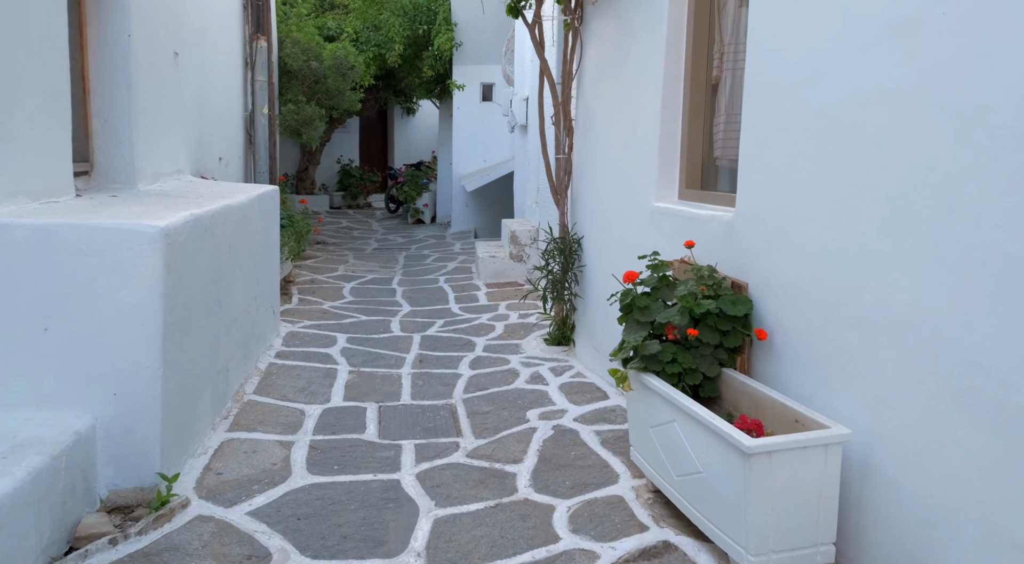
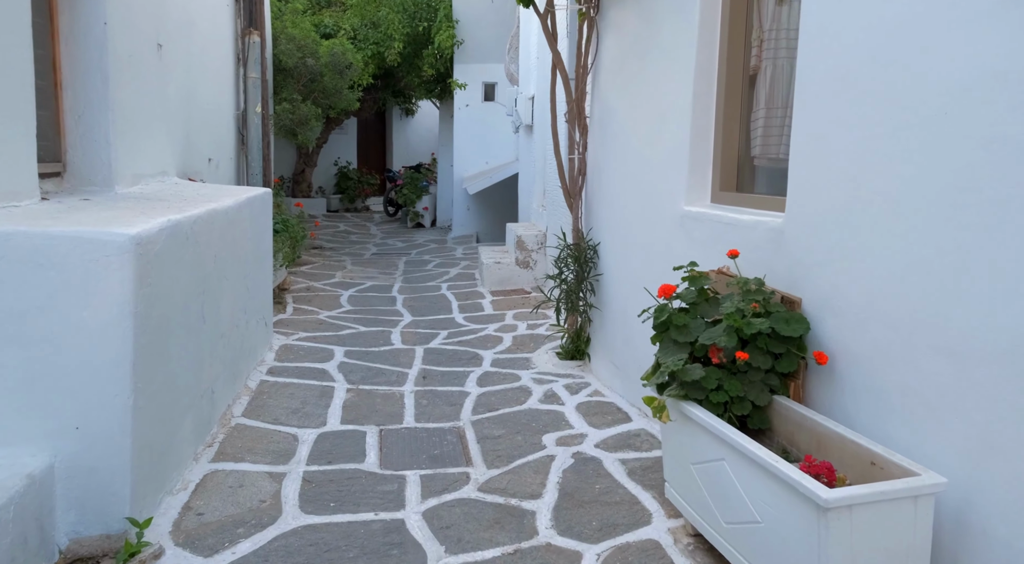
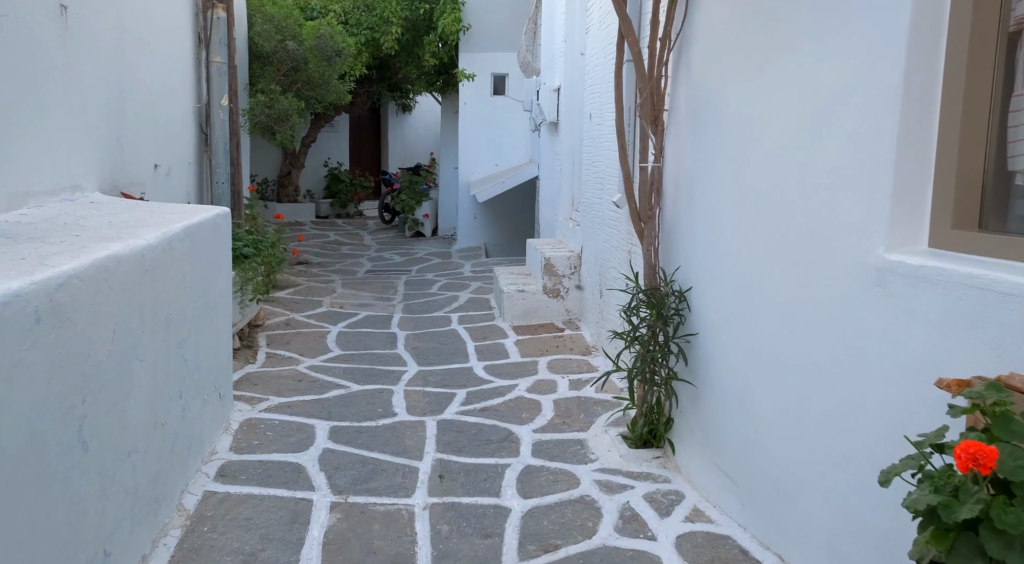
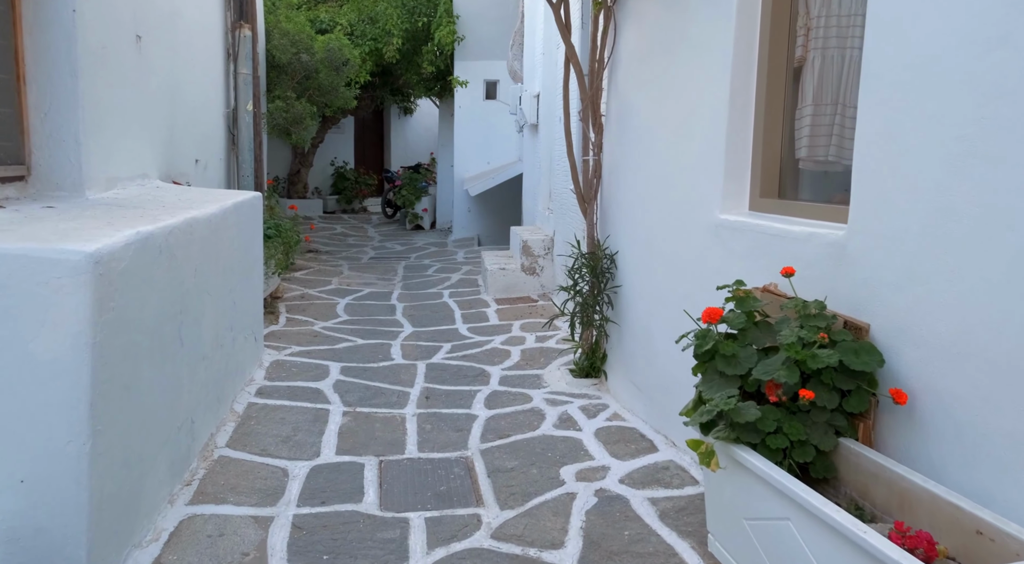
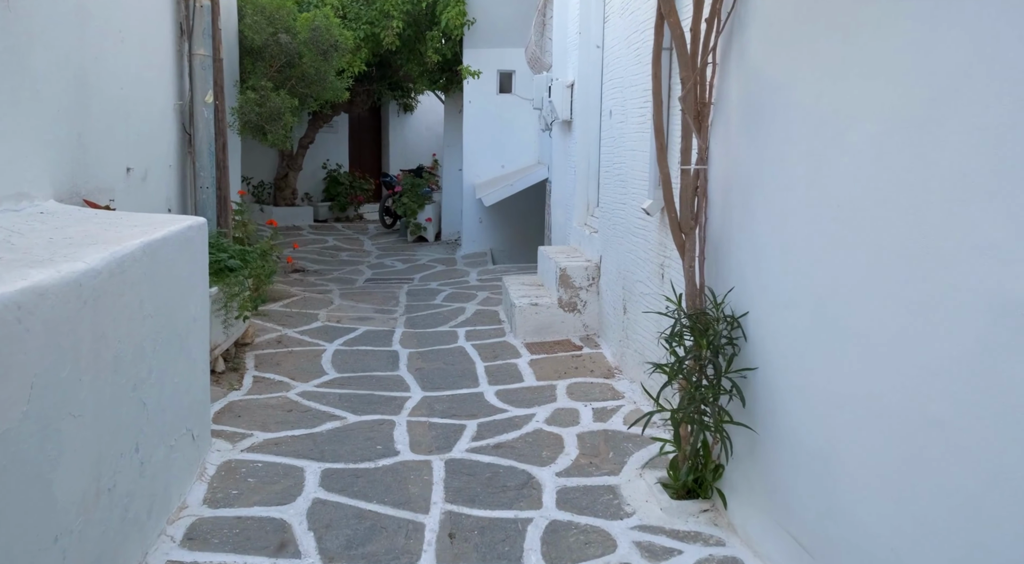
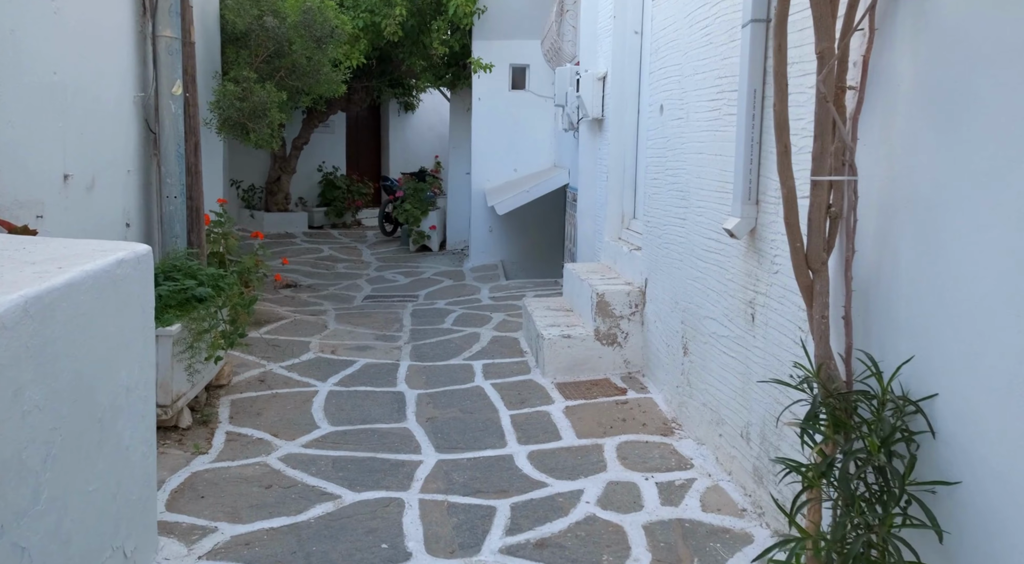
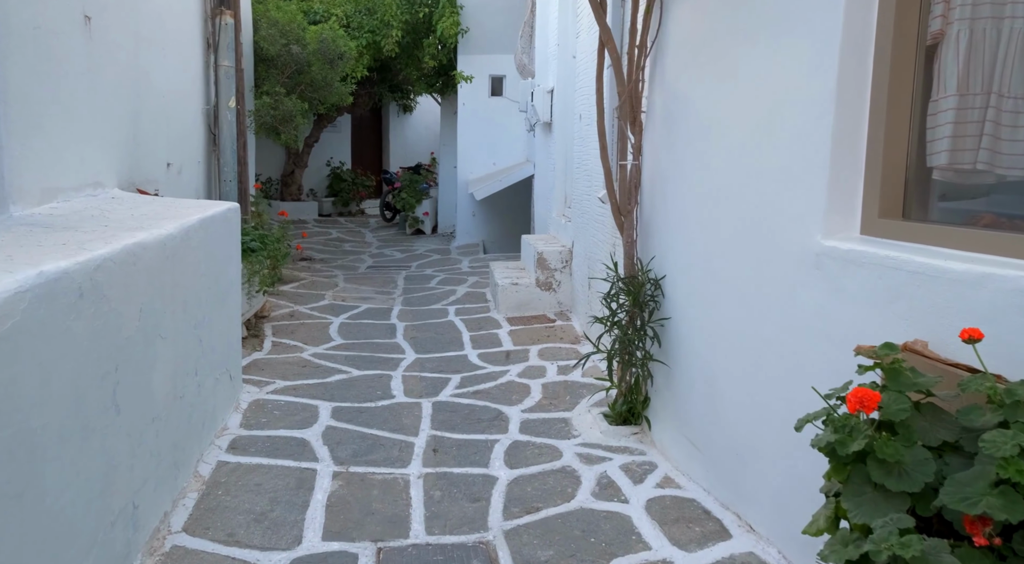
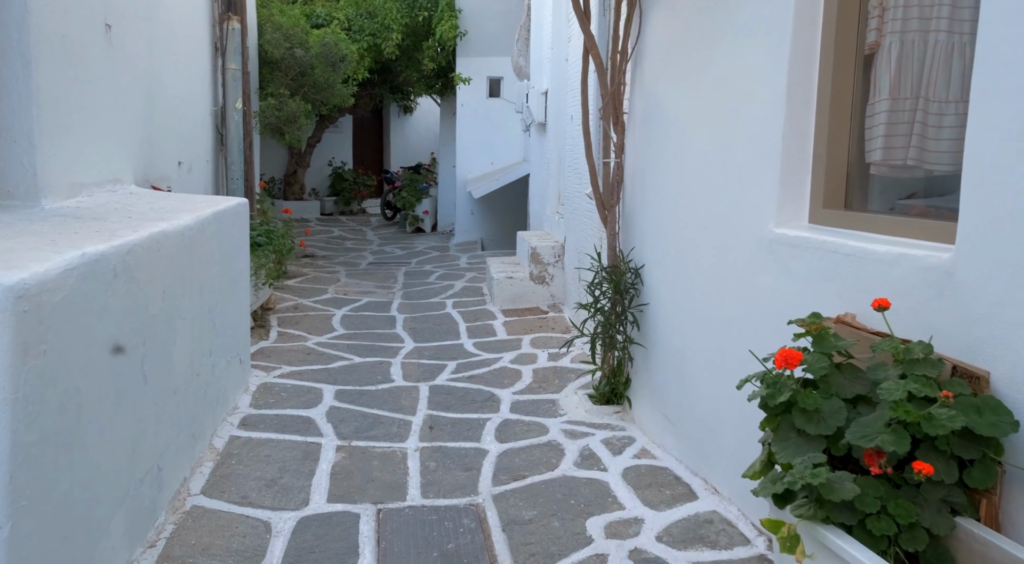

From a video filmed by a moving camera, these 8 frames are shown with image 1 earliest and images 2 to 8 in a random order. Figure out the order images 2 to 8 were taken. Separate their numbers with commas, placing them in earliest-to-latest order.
2, 4, 8, 7, 3, 5, 6
